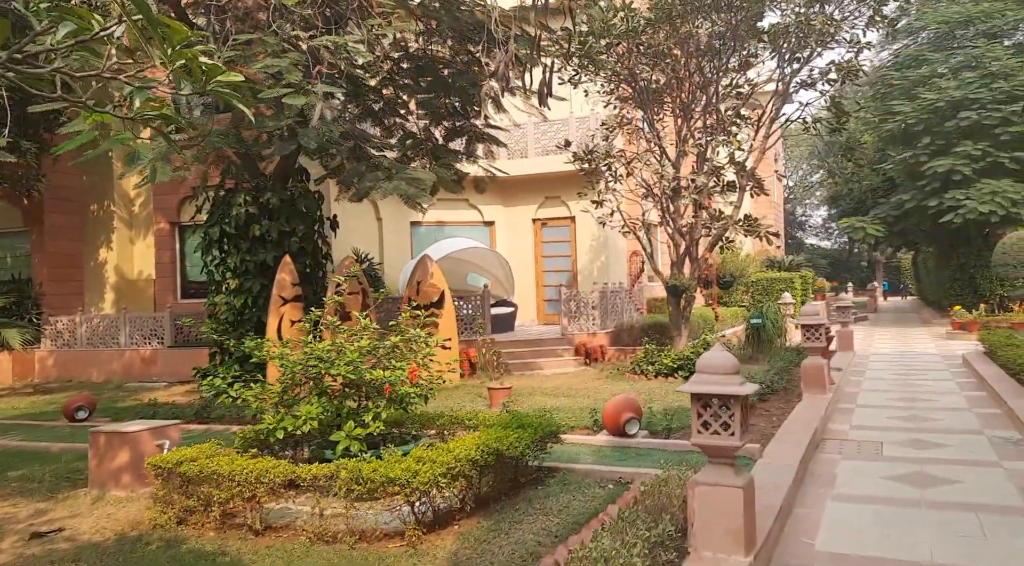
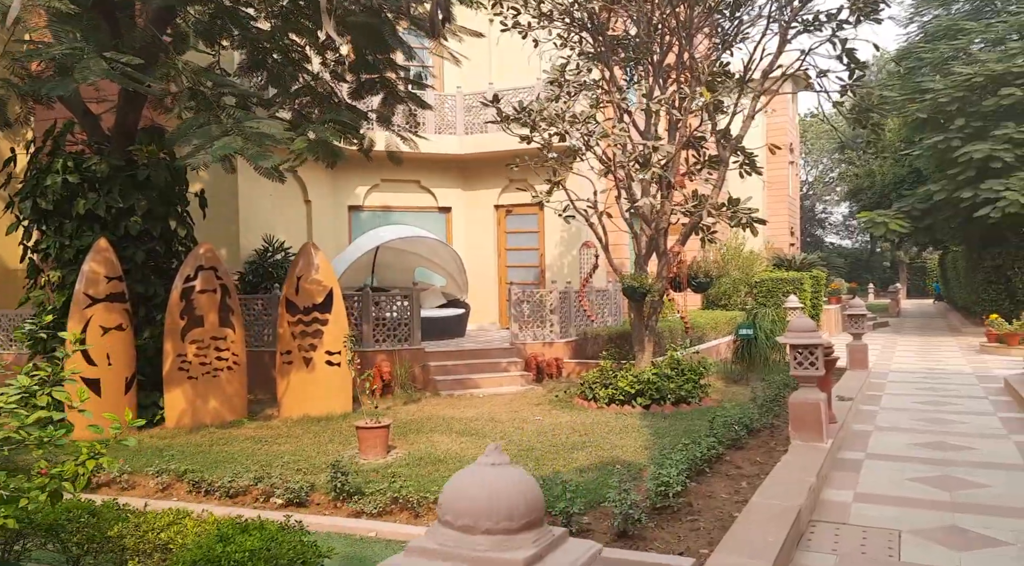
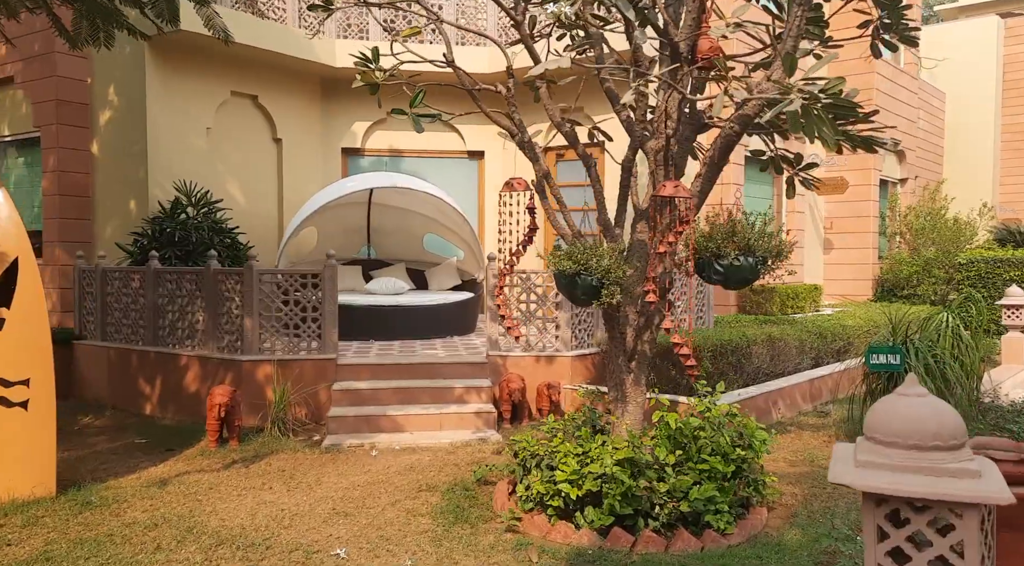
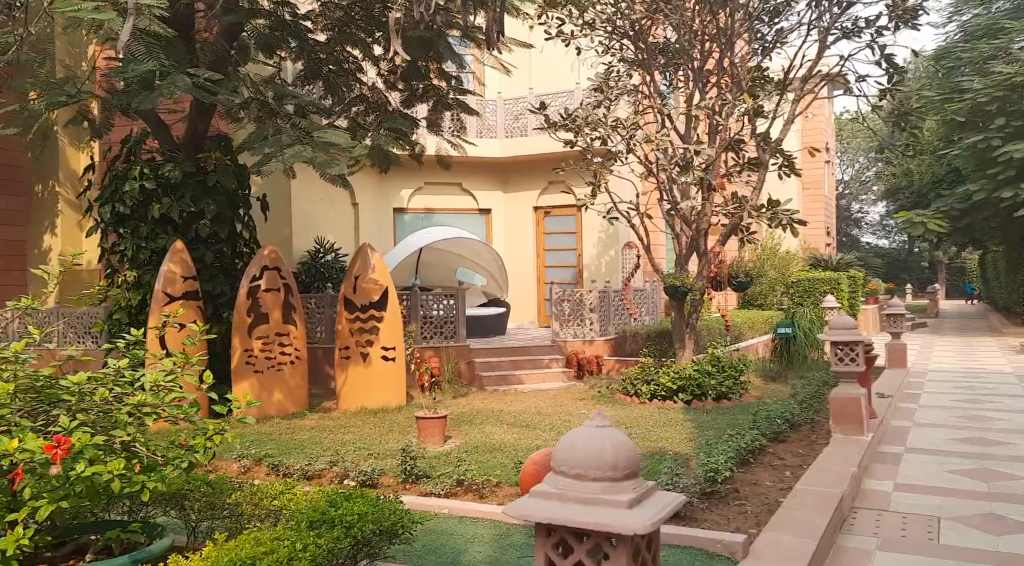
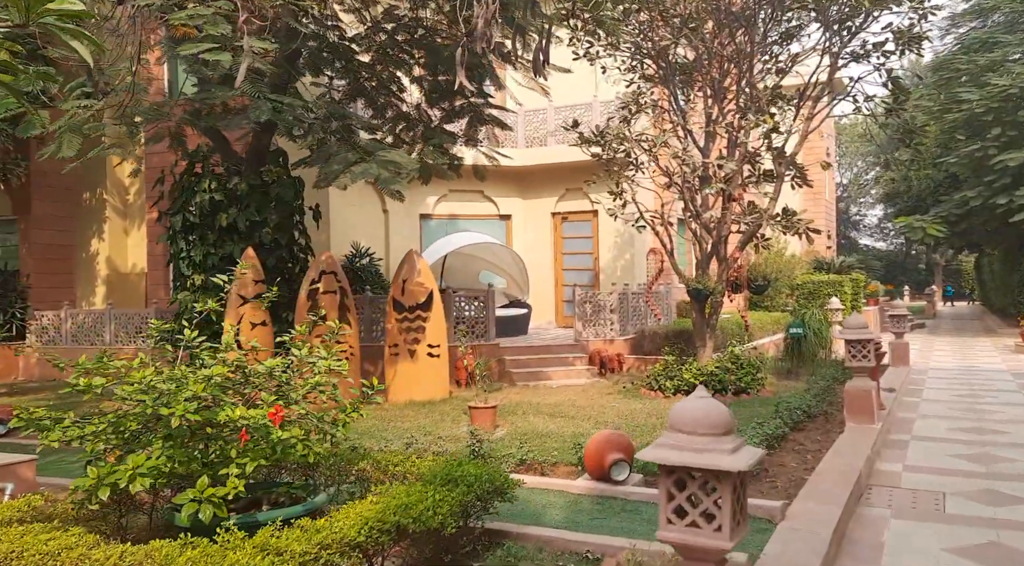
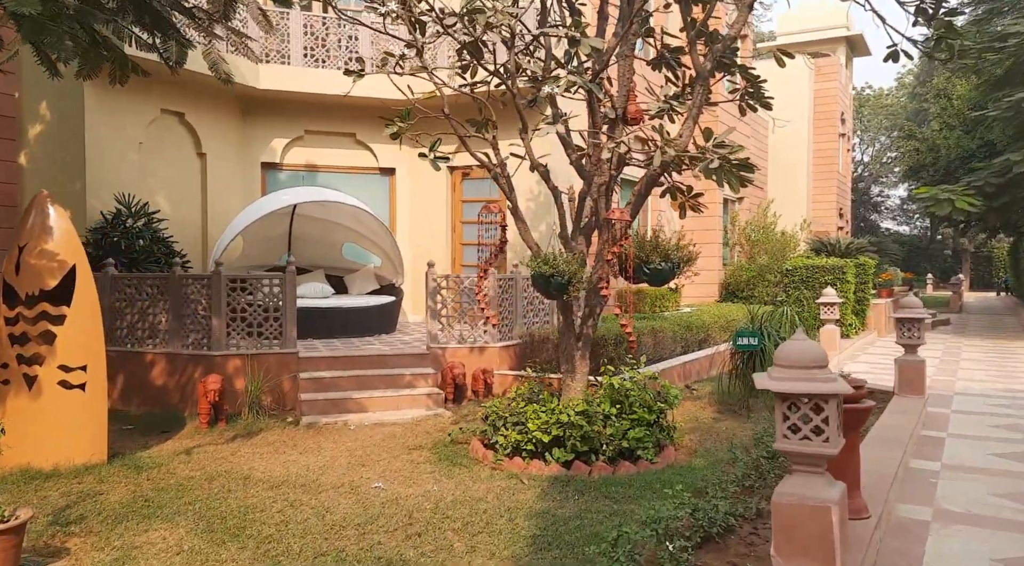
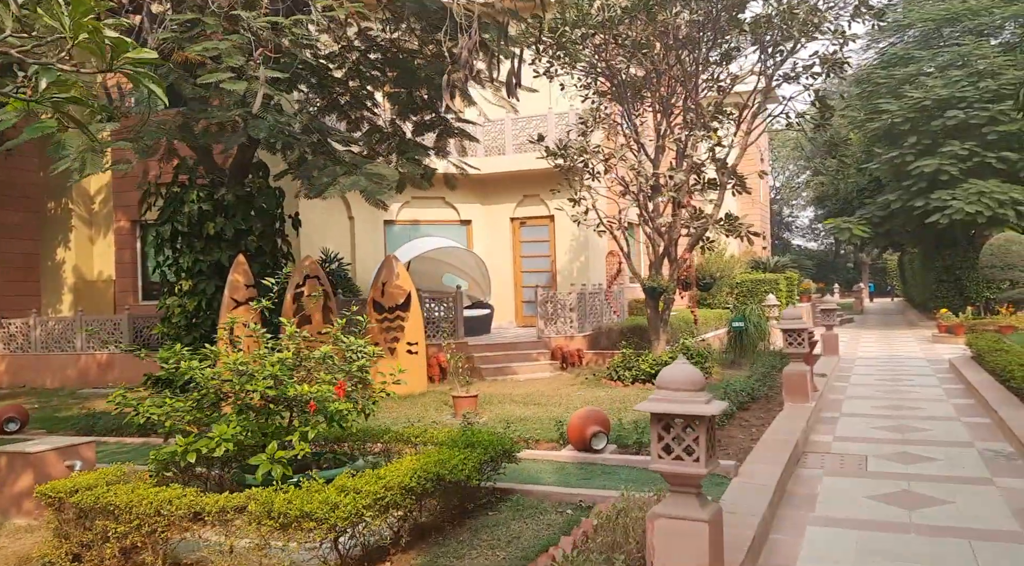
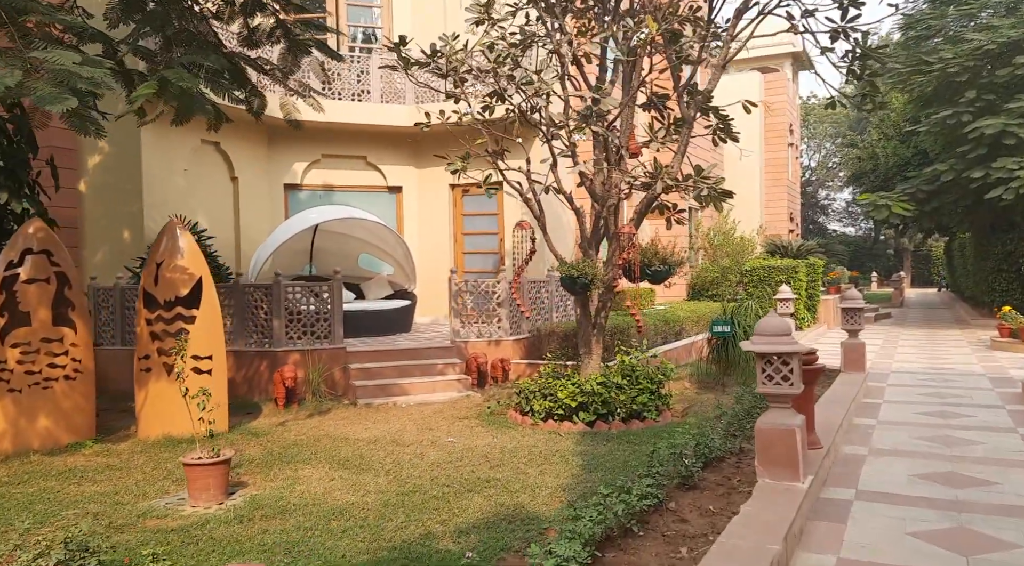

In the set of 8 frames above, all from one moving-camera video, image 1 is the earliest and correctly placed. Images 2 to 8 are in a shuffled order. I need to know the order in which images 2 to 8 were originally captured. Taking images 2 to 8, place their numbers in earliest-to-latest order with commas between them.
7, 5, 4, 2, 8, 6, 3
